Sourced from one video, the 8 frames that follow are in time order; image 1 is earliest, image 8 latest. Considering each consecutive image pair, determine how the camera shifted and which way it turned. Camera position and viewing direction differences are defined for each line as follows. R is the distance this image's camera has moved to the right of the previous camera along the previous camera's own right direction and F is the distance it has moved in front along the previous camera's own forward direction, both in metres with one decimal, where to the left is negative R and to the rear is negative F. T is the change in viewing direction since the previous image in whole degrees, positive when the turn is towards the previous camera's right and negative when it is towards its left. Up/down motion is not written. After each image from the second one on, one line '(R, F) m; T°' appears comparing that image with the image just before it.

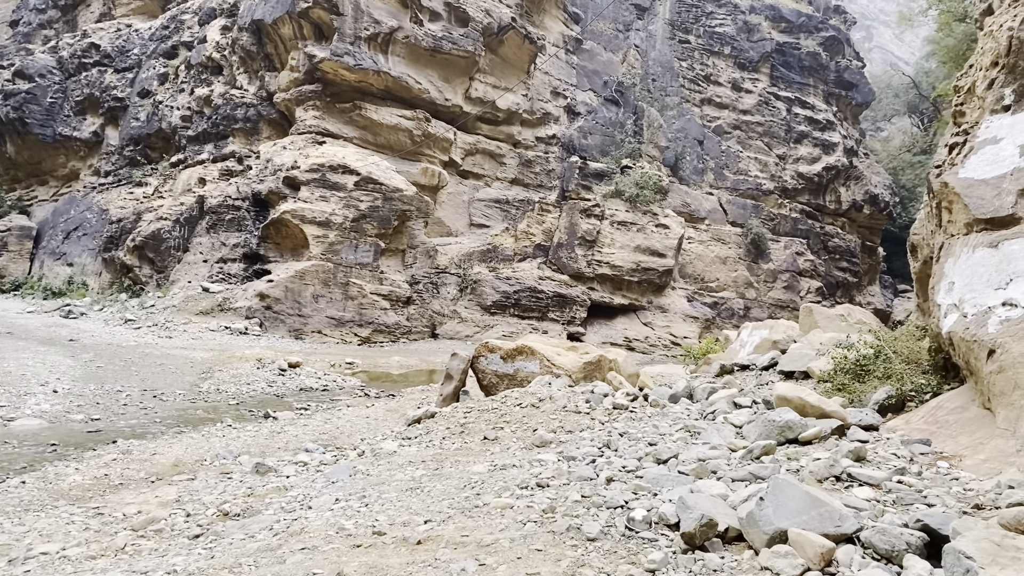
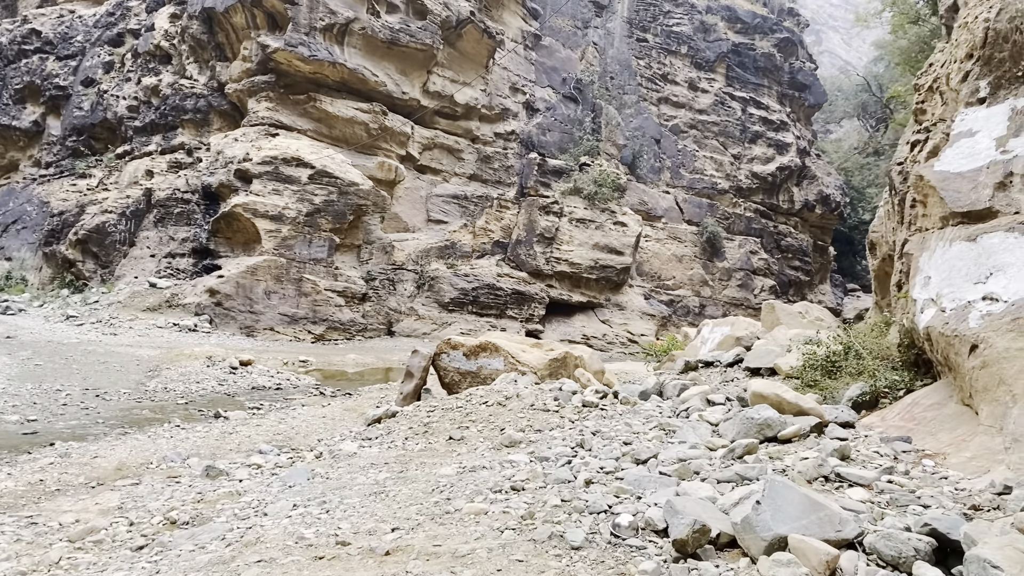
(-0.1, +0.2) m; +3°
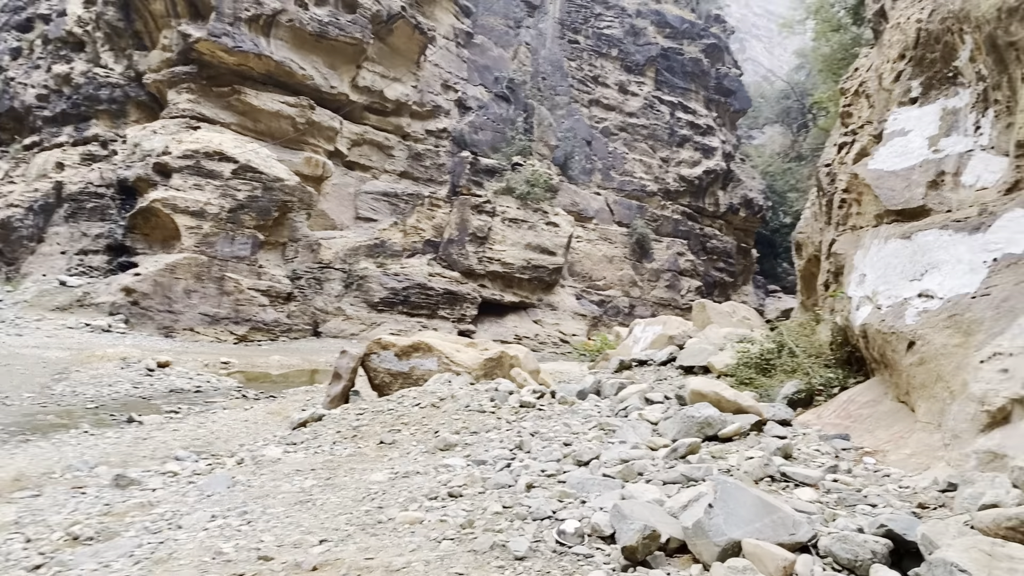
(0.0, +0.2) m; +5°
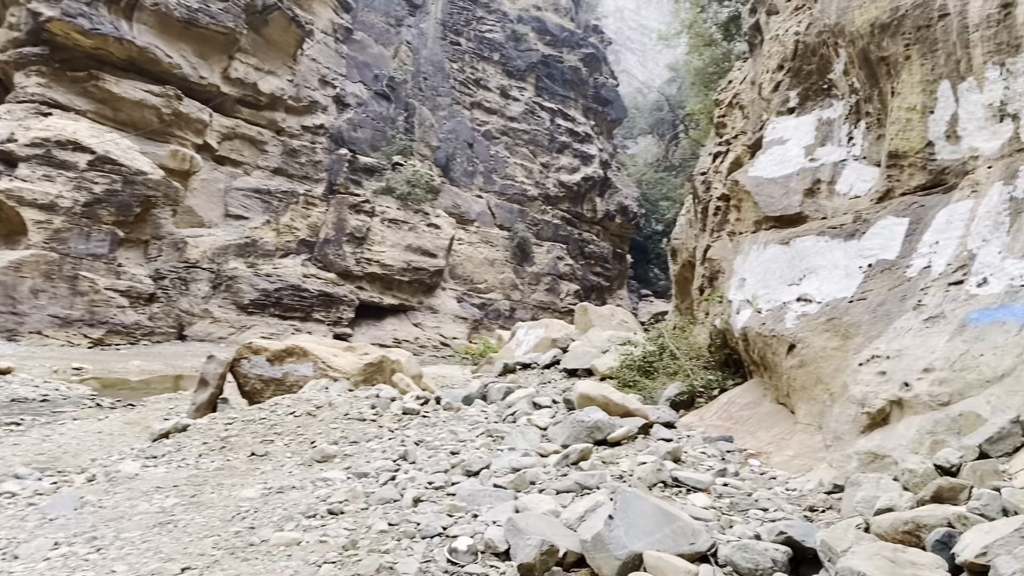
(0.0, +0.2) m; +9°
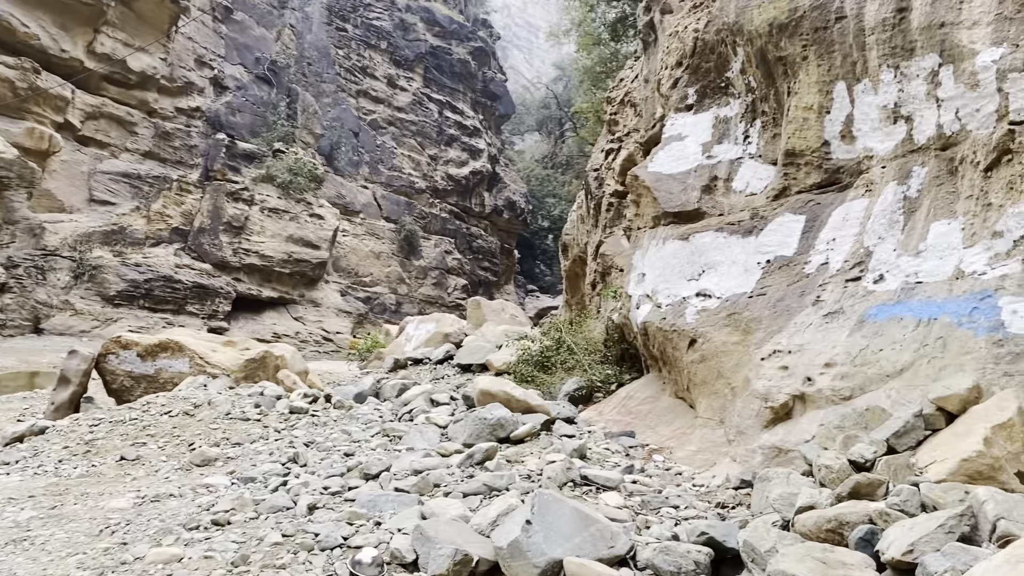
(-0.1, +0.1) m; +8°
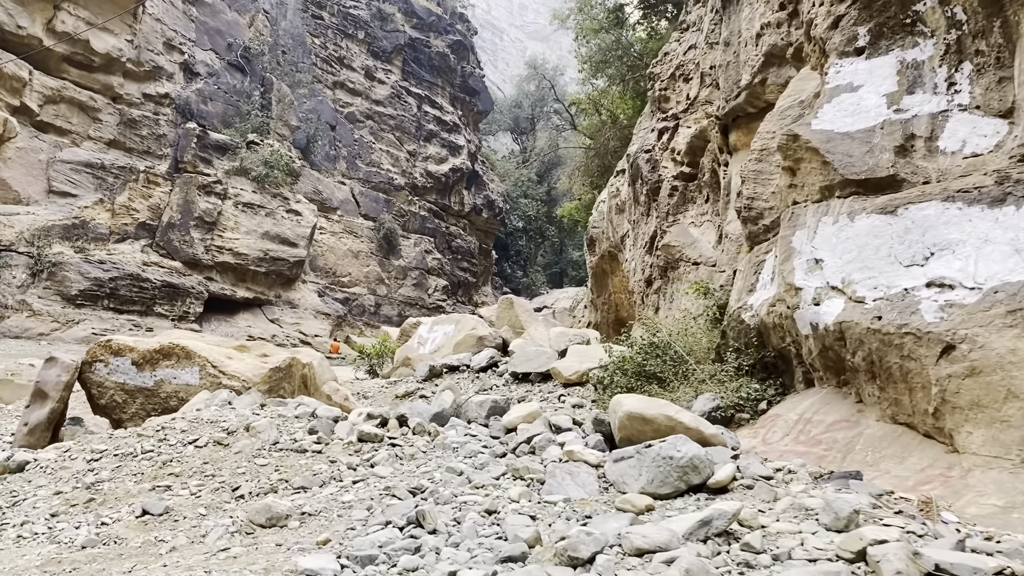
(-0.7, +1.0) m; +3°
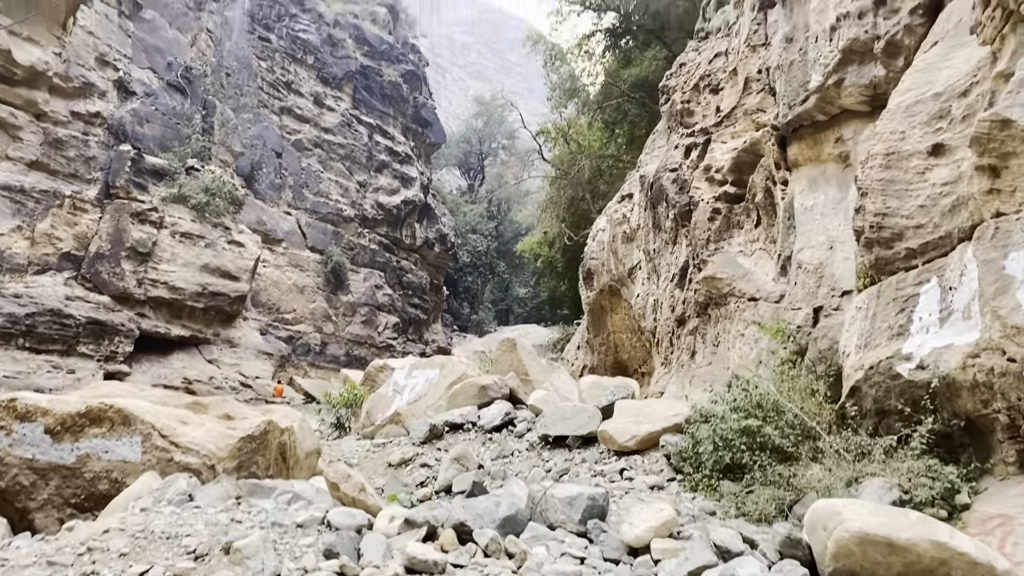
(-0.5, +1.1) m; +4°
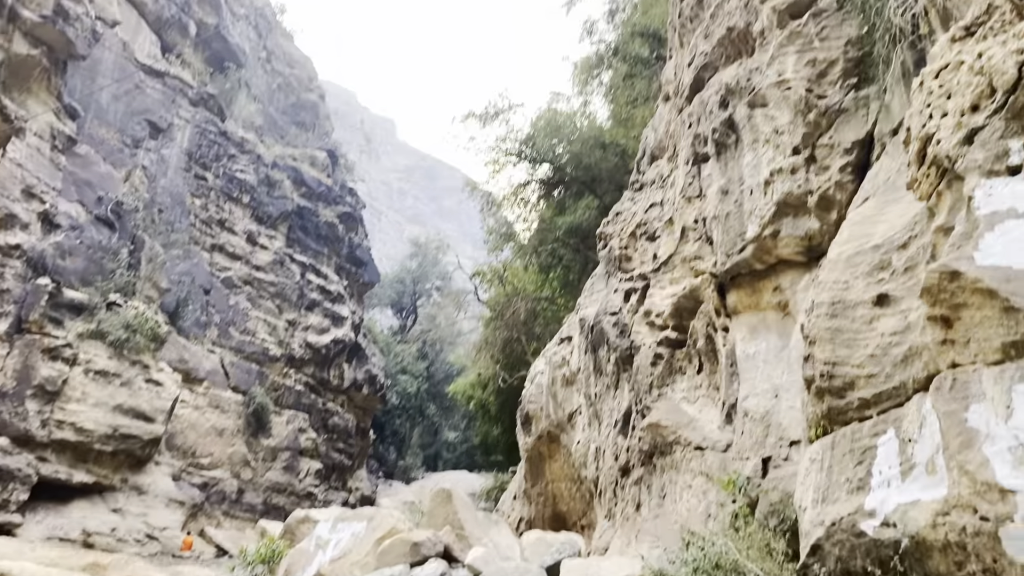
(-0.1, +0.2) m; +5°
